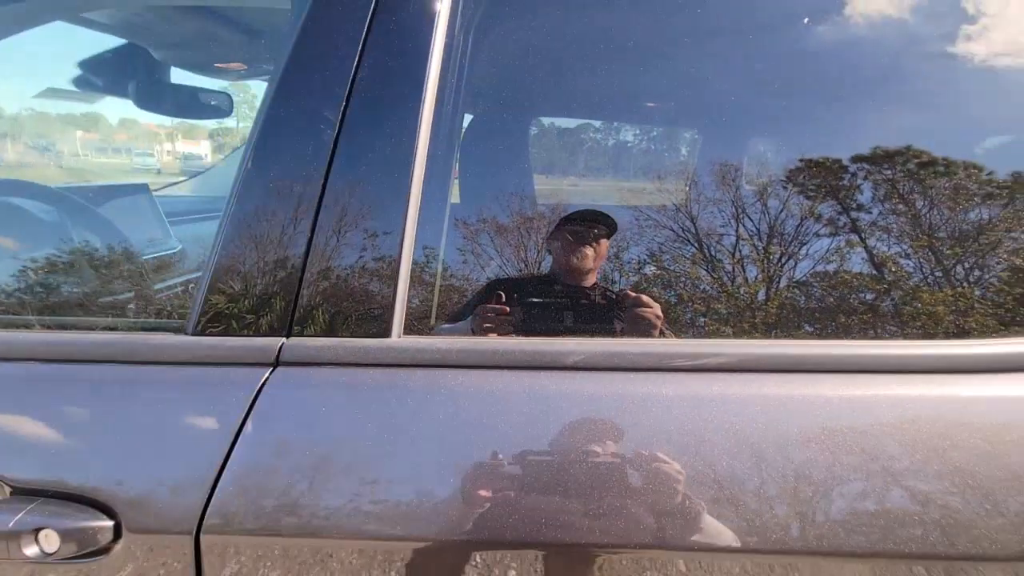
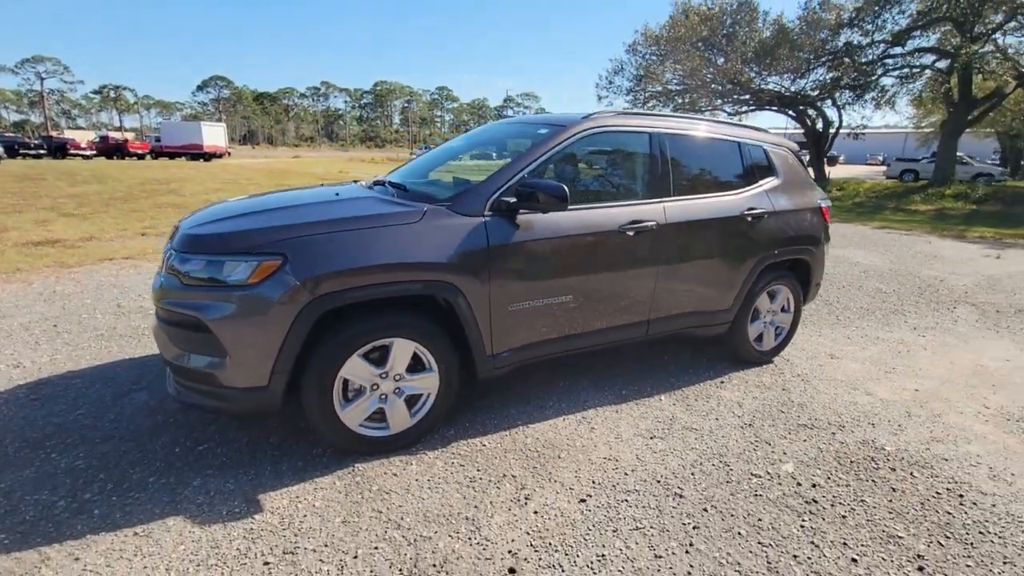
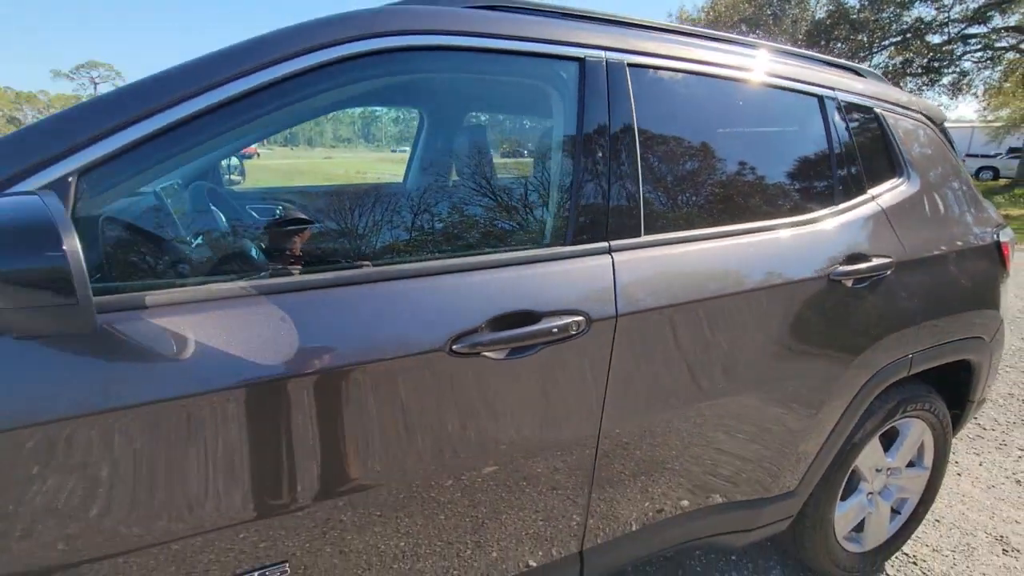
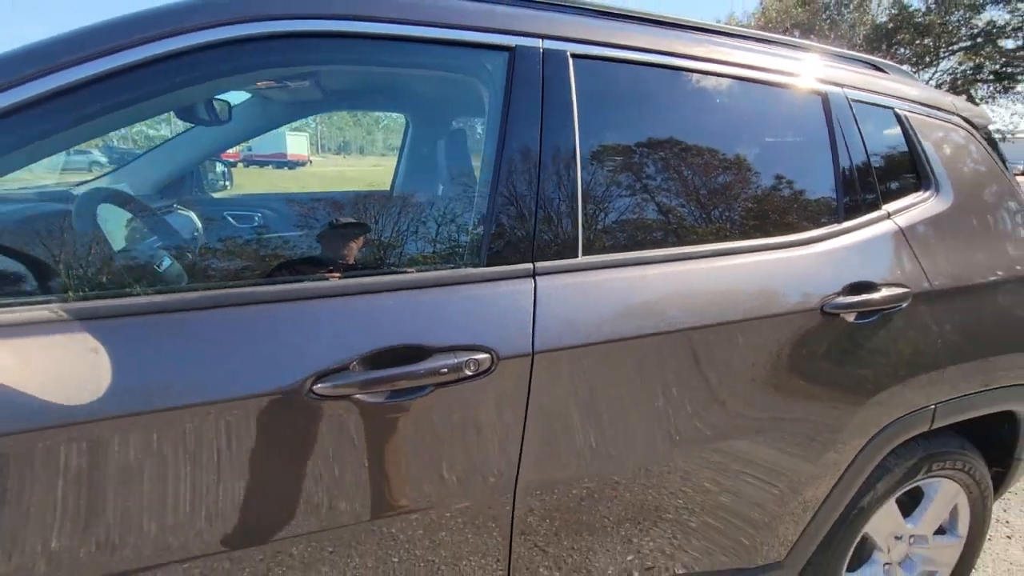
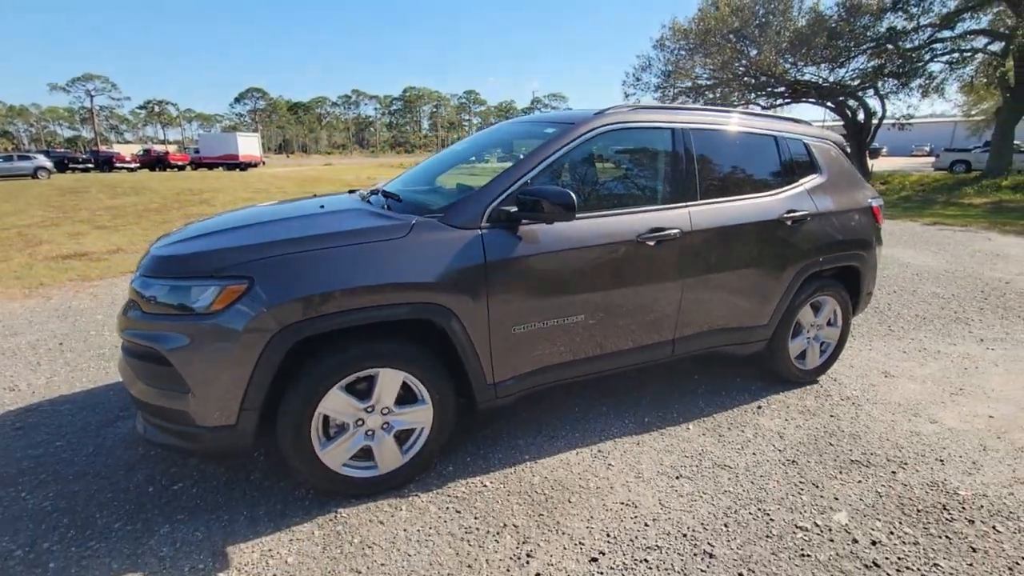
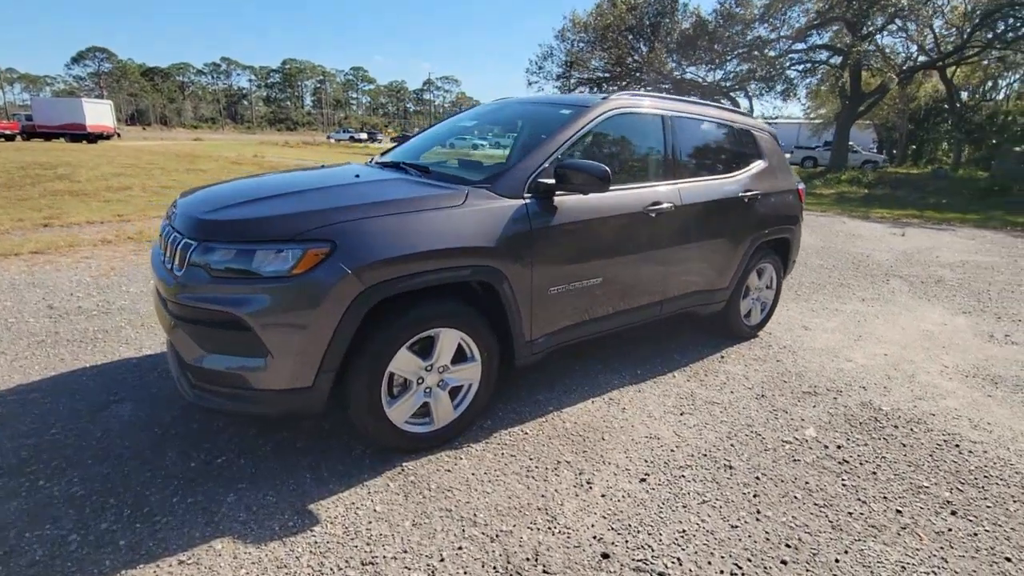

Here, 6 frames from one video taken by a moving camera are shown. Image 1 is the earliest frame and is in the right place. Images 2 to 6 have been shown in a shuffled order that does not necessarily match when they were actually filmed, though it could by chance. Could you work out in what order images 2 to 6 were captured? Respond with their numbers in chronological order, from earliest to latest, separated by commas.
4, 3, 5, 2, 6
